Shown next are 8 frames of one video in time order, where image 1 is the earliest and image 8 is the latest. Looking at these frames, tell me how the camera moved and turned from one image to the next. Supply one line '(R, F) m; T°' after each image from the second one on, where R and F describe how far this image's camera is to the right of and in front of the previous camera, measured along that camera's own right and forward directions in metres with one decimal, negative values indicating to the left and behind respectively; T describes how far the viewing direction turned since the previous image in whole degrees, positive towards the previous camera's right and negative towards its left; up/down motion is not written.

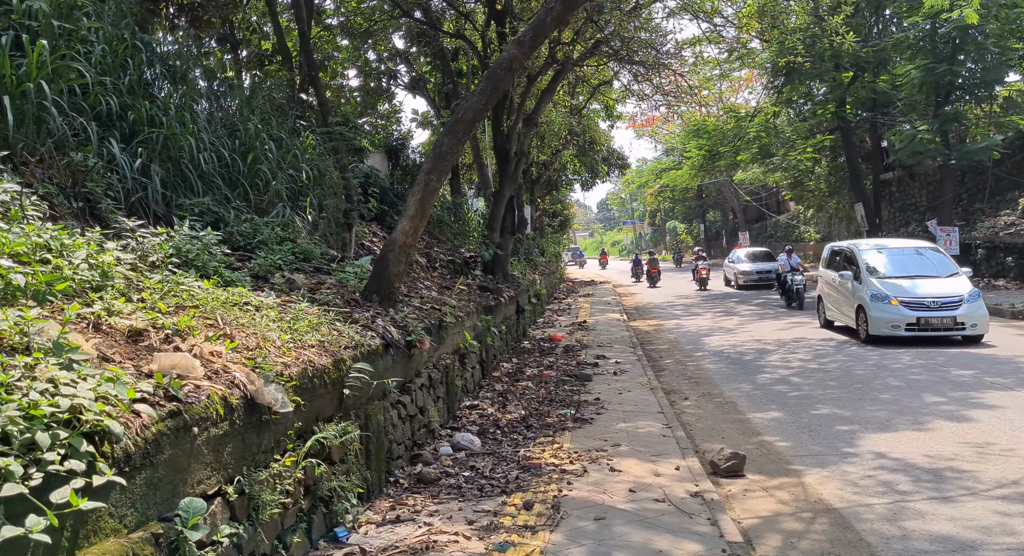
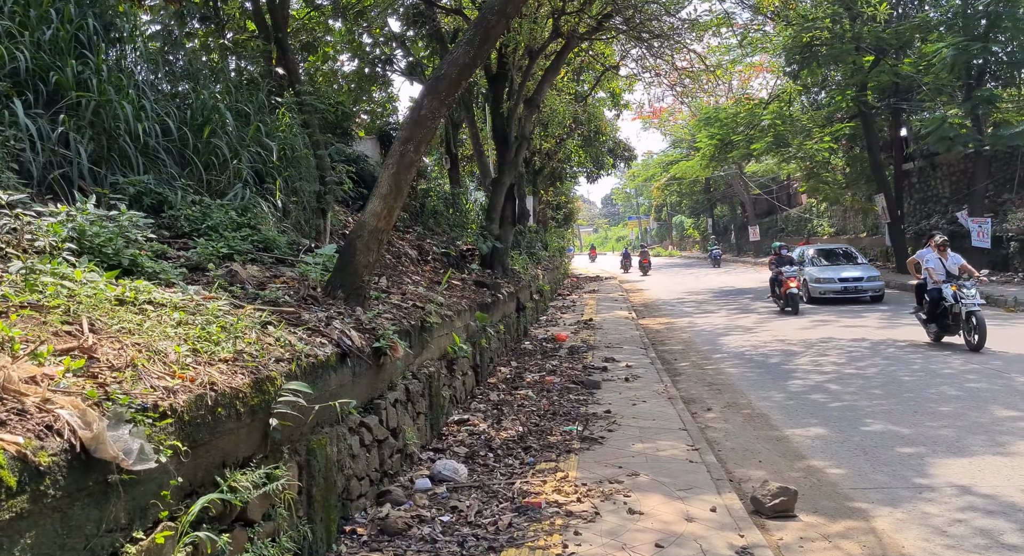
(+0.1, +1.0) m; 0°
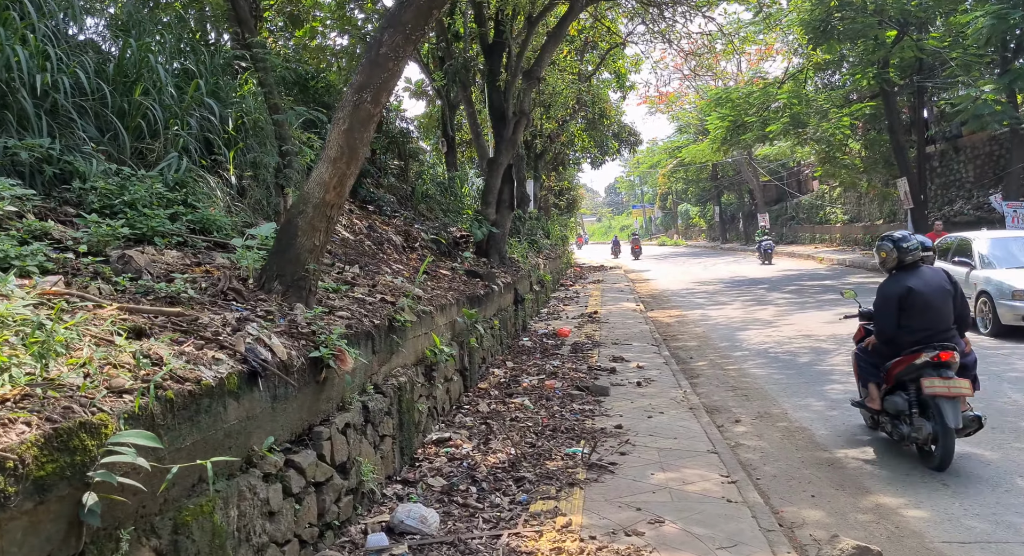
(+0.1, +1.1) m; 0°
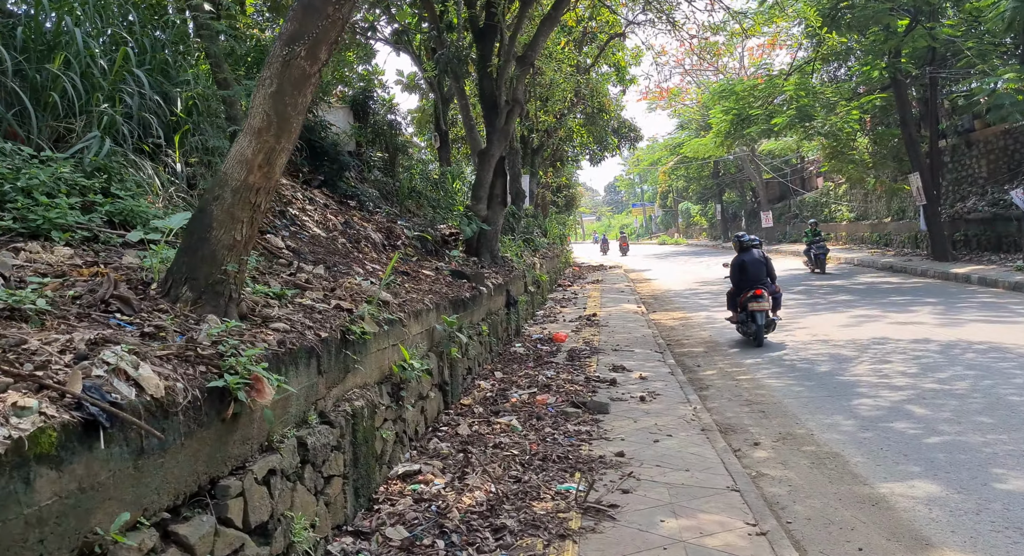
(+0.1, +0.8) m; 0°
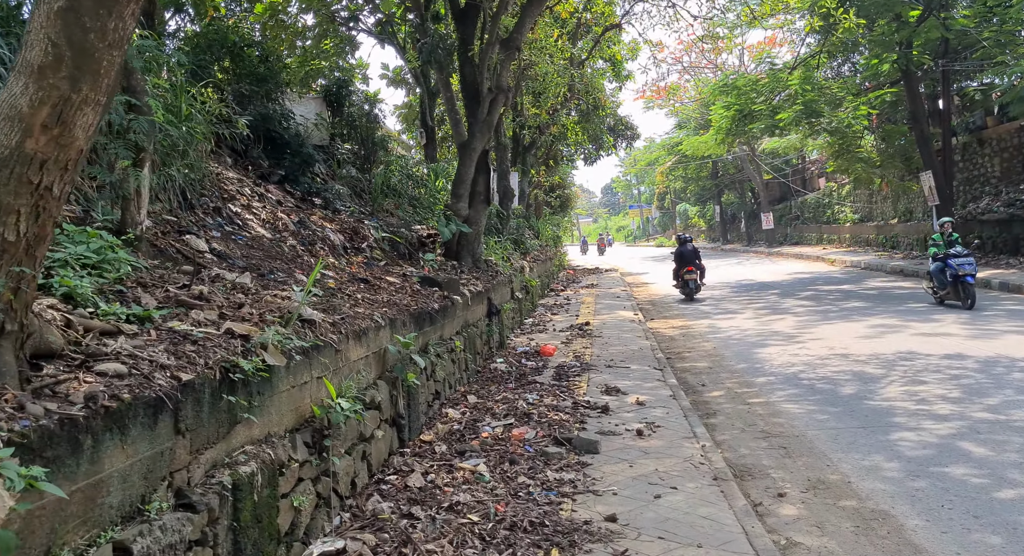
(+0.2, +1.0) m; 0°
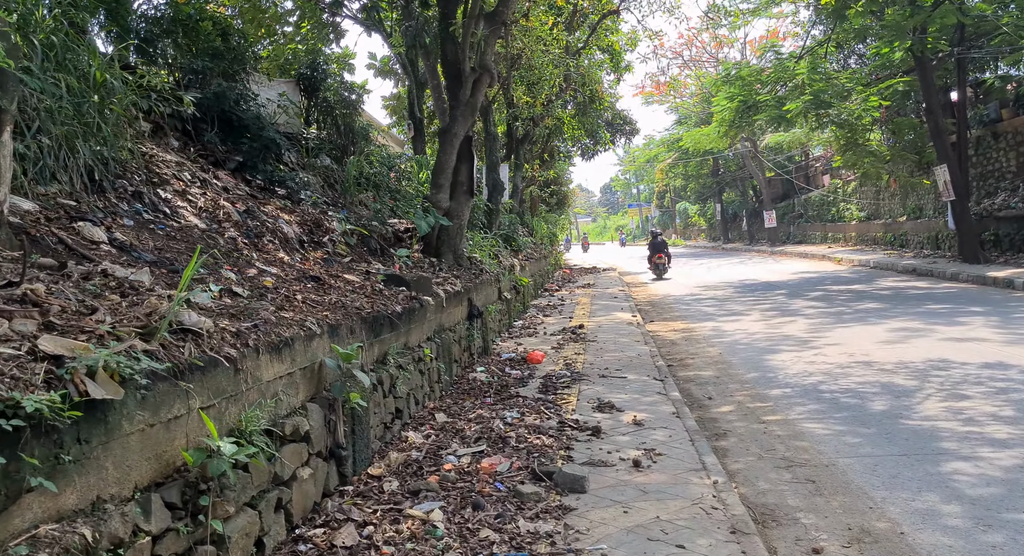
(+0.1, +0.9) m; 0°
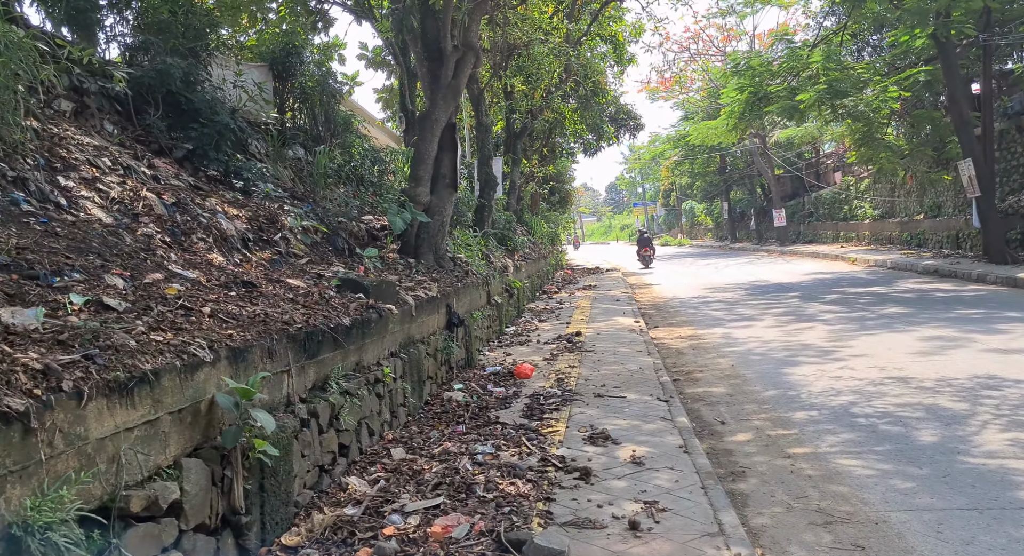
(+0.2, +1.0) m; 0°
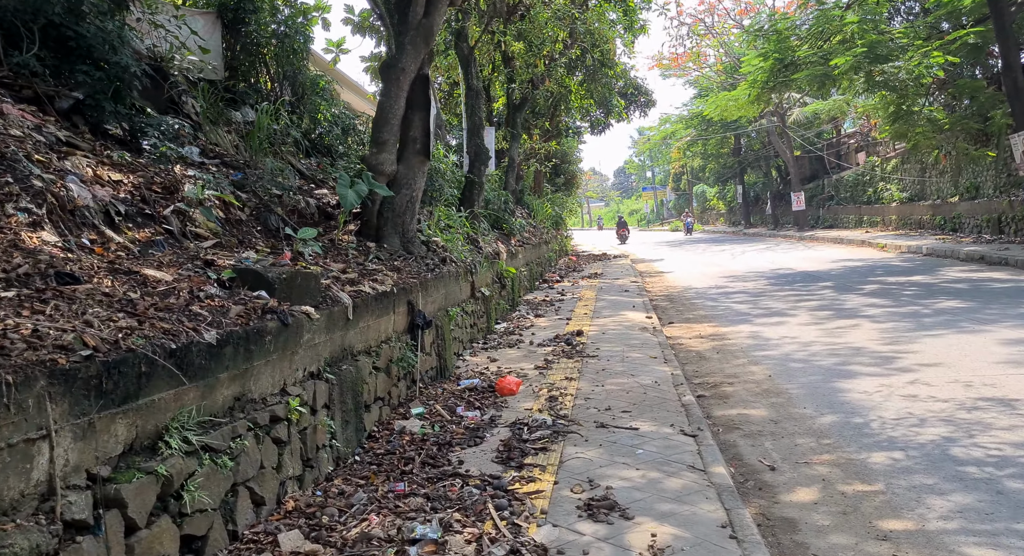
(+0.2, +1.6) m; -1°
